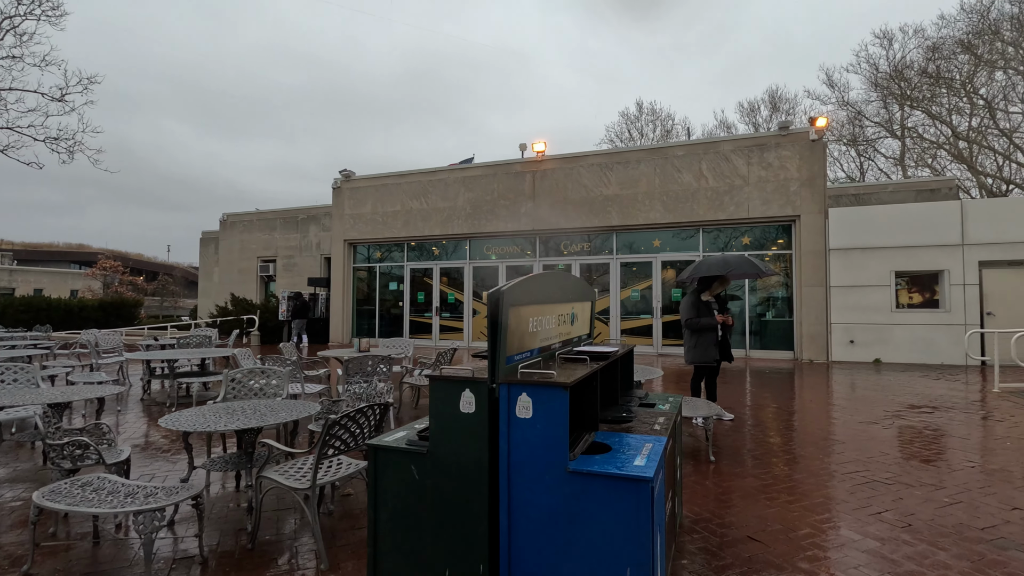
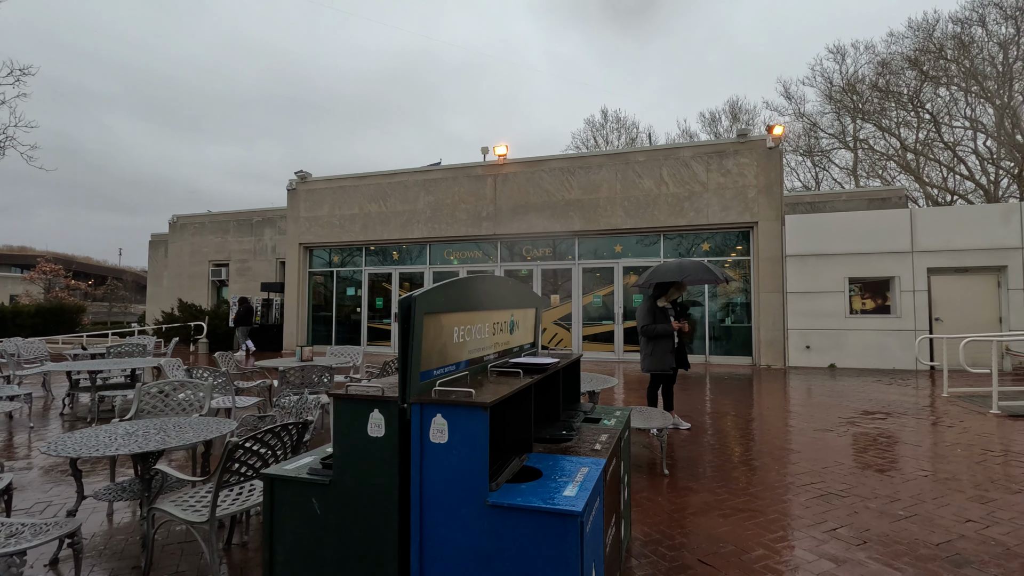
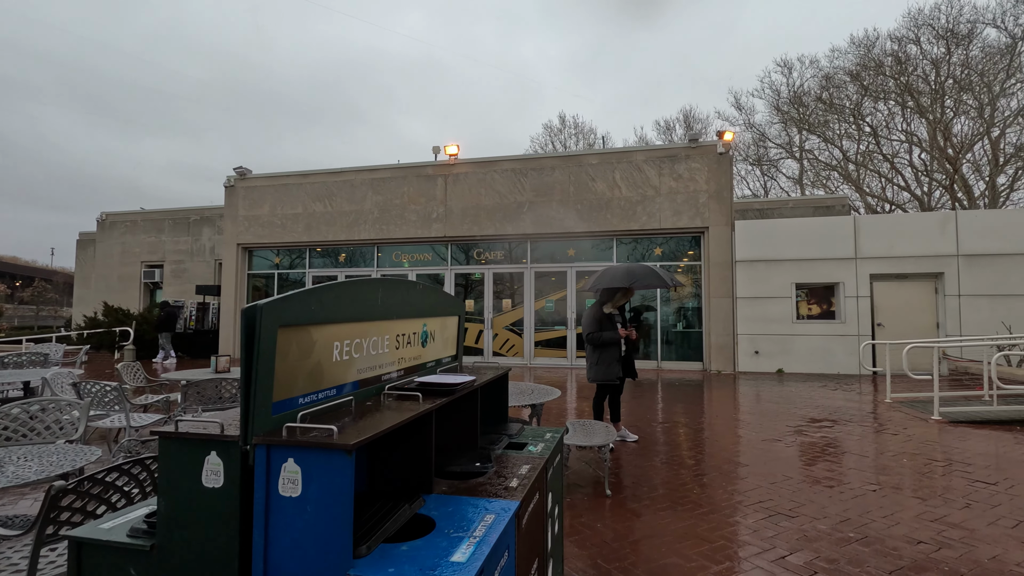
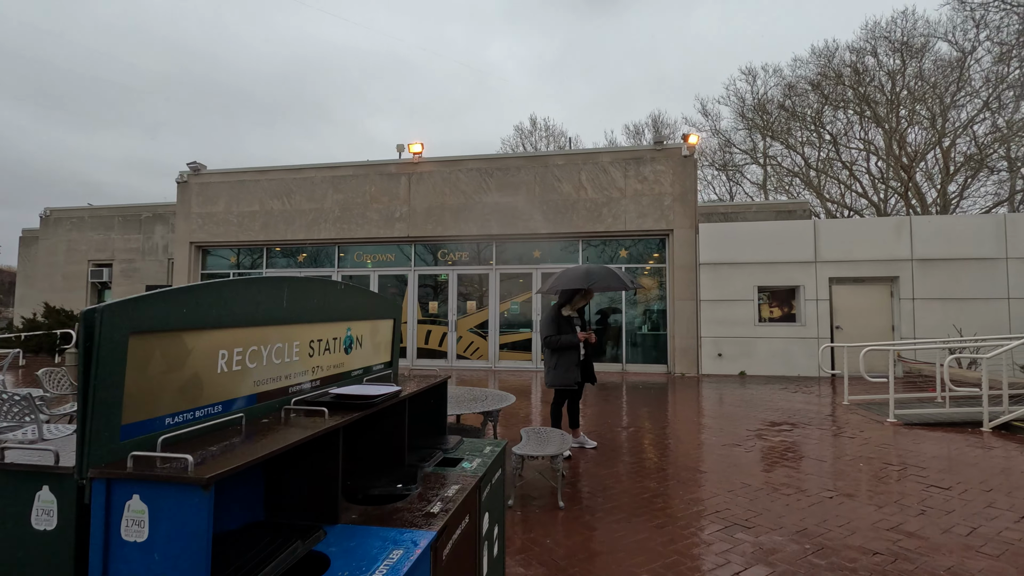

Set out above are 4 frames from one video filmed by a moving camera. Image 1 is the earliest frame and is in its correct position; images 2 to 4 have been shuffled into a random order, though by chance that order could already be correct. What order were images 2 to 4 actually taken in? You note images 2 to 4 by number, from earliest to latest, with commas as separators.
2, 3, 4
